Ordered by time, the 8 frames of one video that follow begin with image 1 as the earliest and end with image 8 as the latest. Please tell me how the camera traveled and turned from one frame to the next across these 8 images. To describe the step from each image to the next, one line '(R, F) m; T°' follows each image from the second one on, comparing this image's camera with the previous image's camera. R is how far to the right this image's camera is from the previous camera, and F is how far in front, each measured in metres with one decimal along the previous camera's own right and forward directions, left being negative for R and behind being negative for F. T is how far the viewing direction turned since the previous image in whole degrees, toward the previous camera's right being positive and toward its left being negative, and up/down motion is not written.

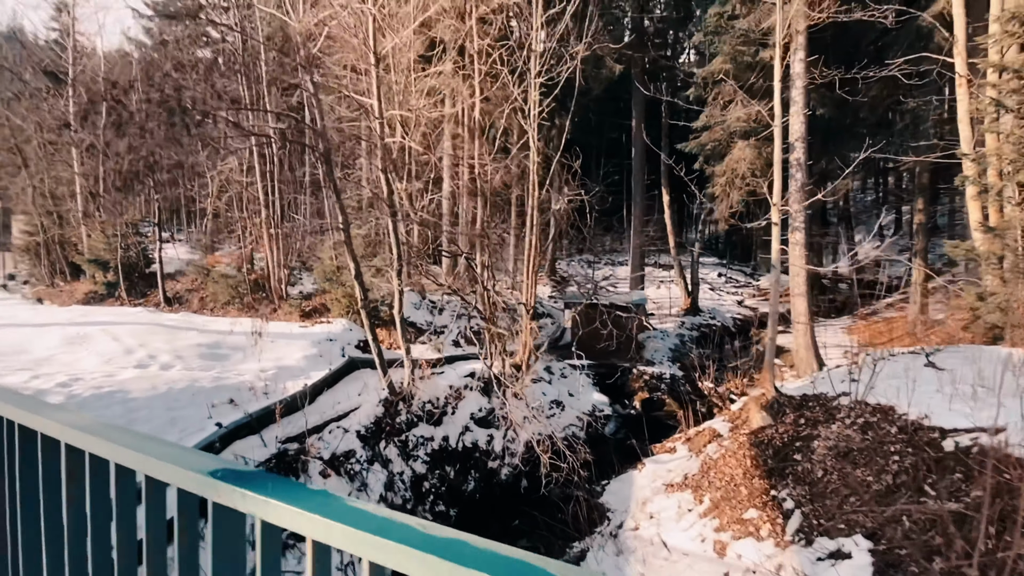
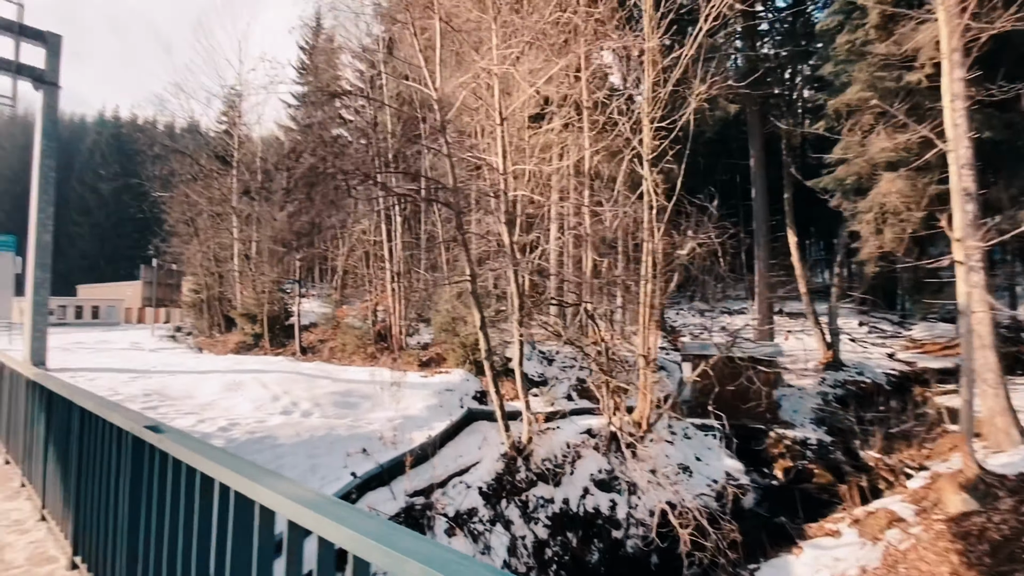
(-0.5, +0.3) m; -11°
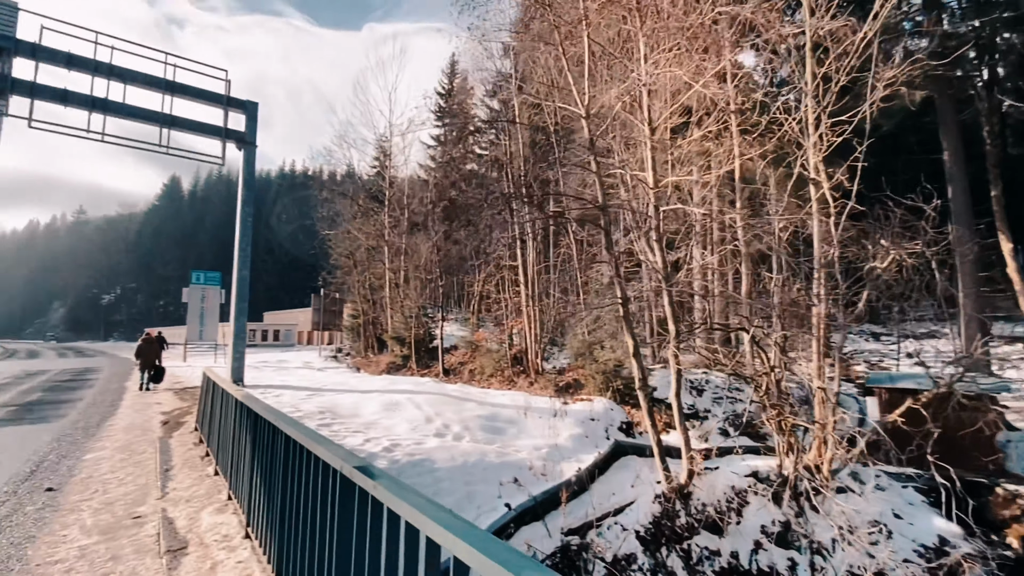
(-0.5, +0.3) m; -15°
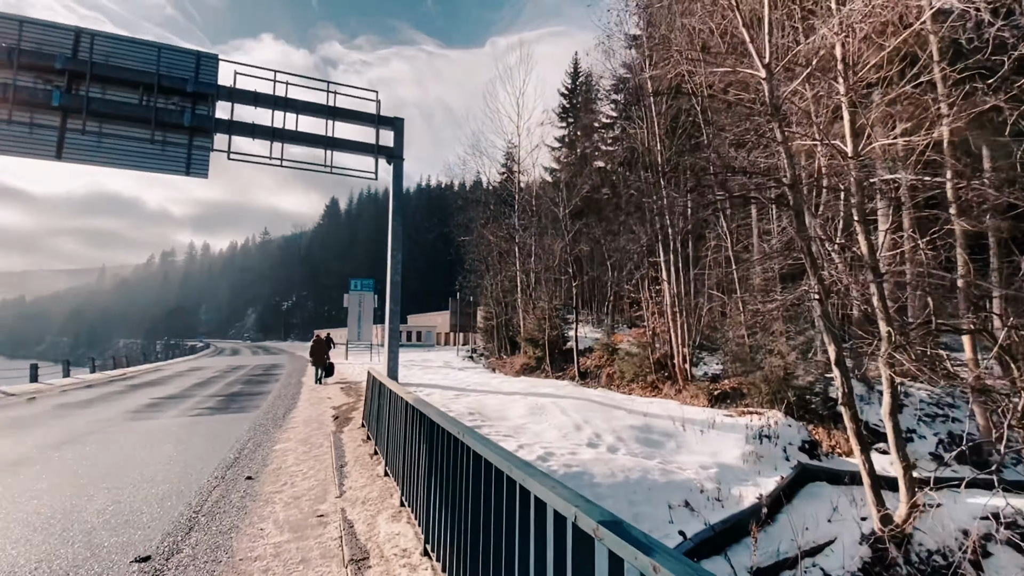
(-0.5, +0.5) m; -15°
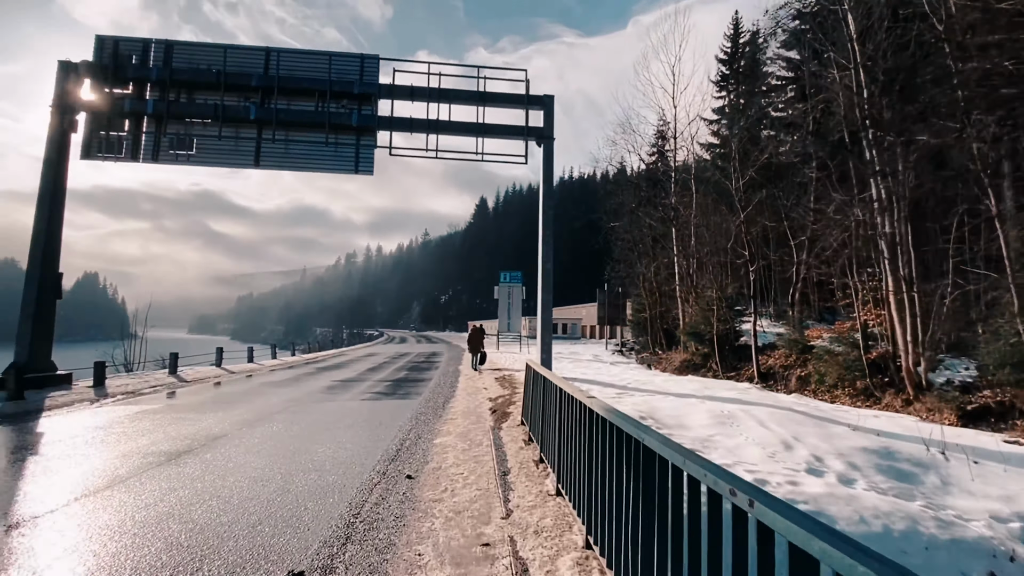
(-0.5, +1.1) m; -17°
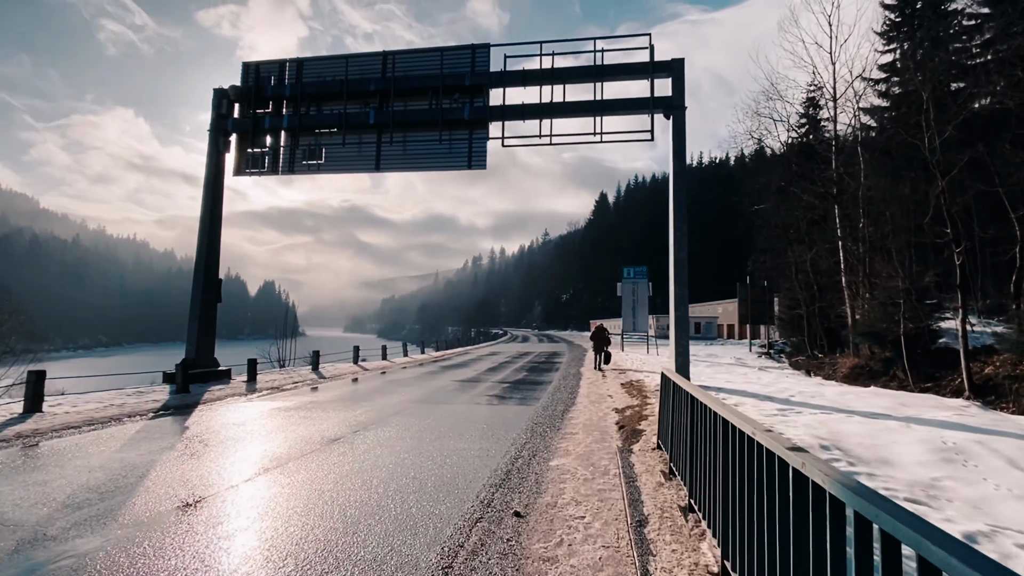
(-0.1, +1.1) m; -14°
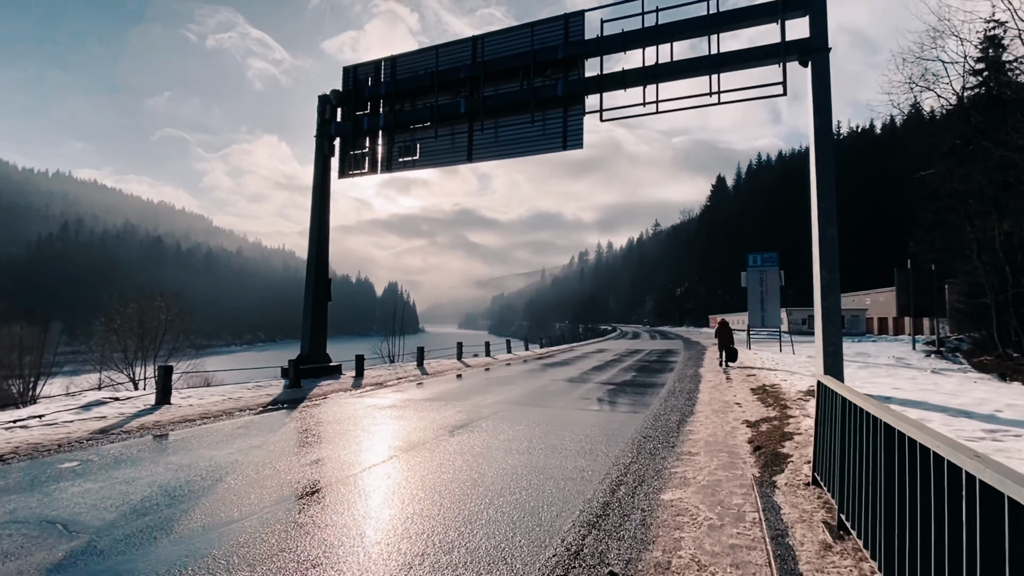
(+0.1, +1.0) m; -13°
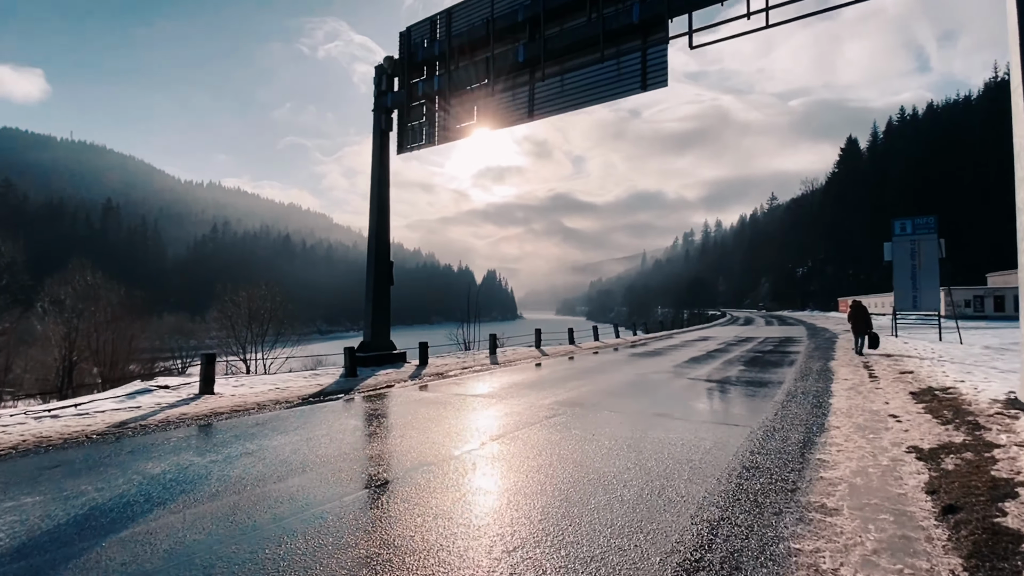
(+0.6, +1.8) m; -12°
